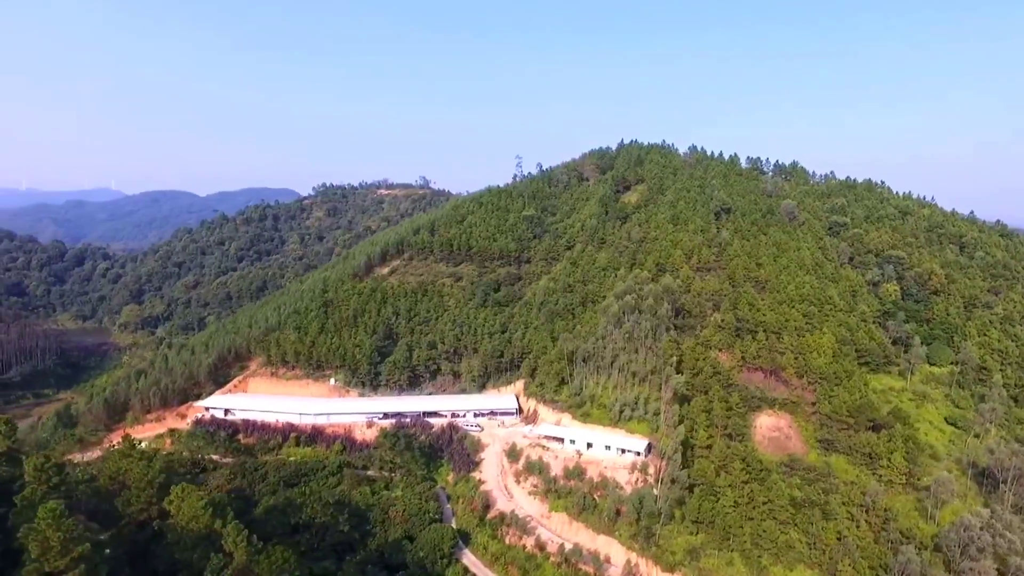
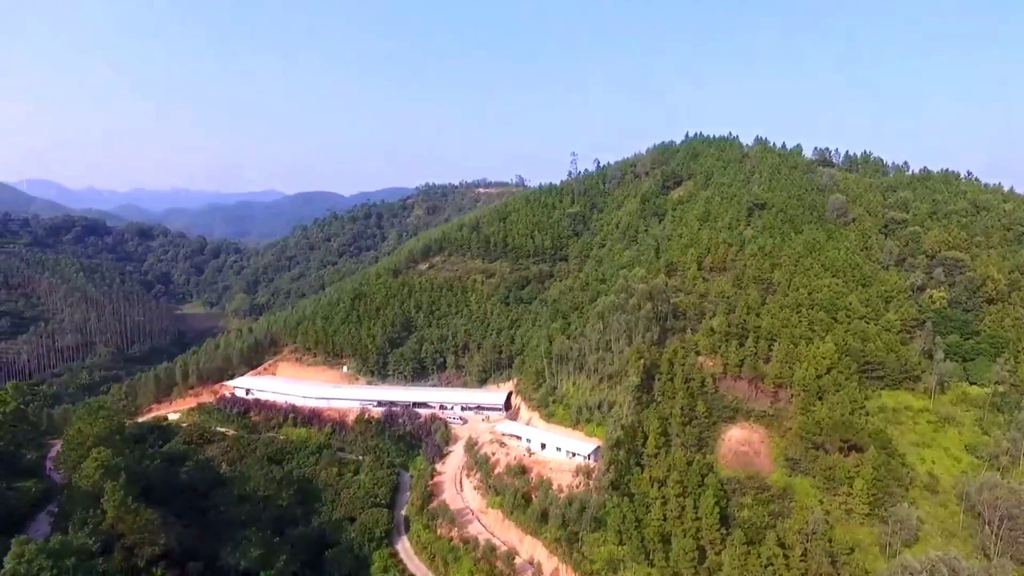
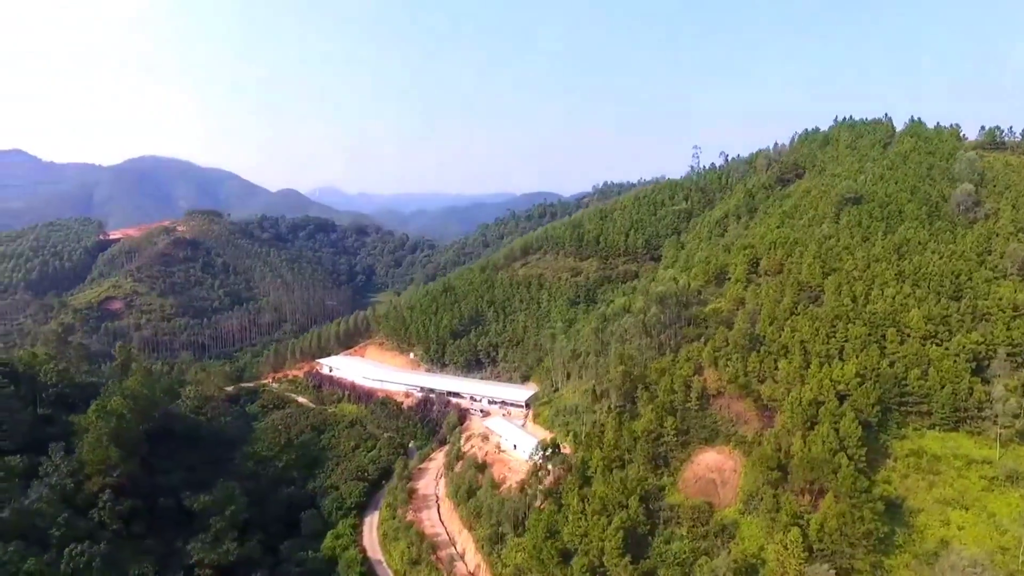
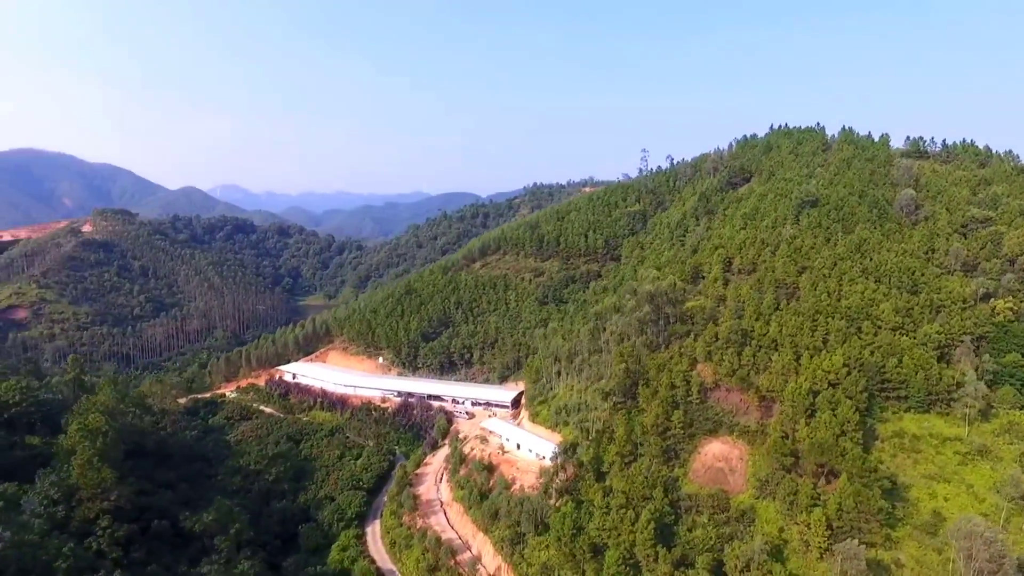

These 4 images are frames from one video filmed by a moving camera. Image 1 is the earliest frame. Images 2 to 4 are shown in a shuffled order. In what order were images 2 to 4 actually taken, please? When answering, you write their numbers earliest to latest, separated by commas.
2, 4, 3
